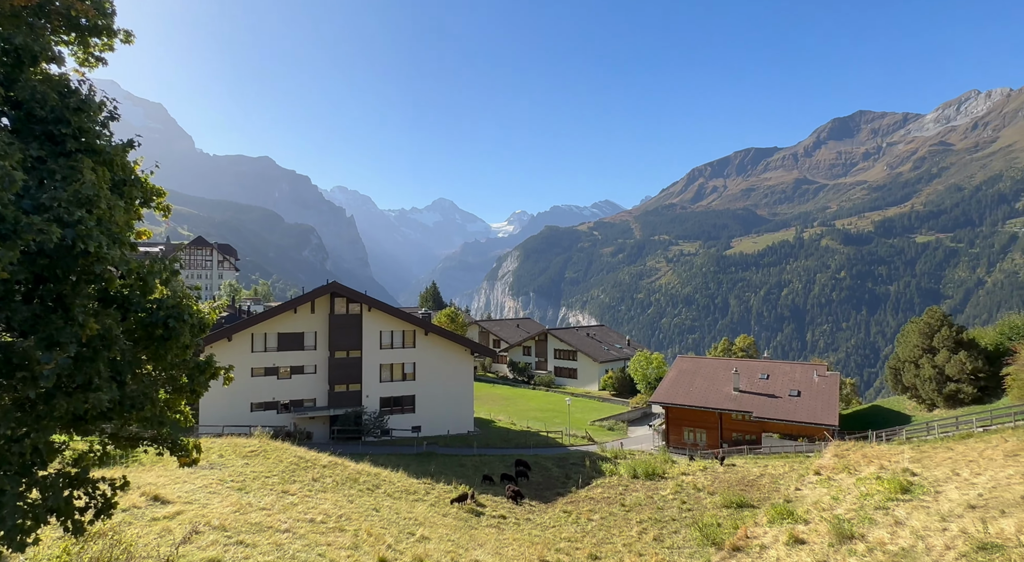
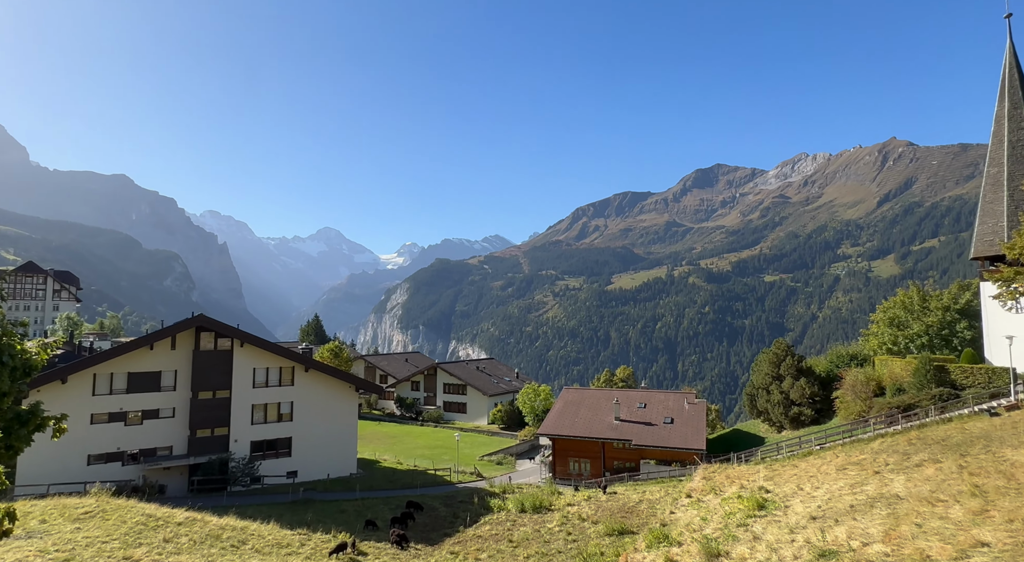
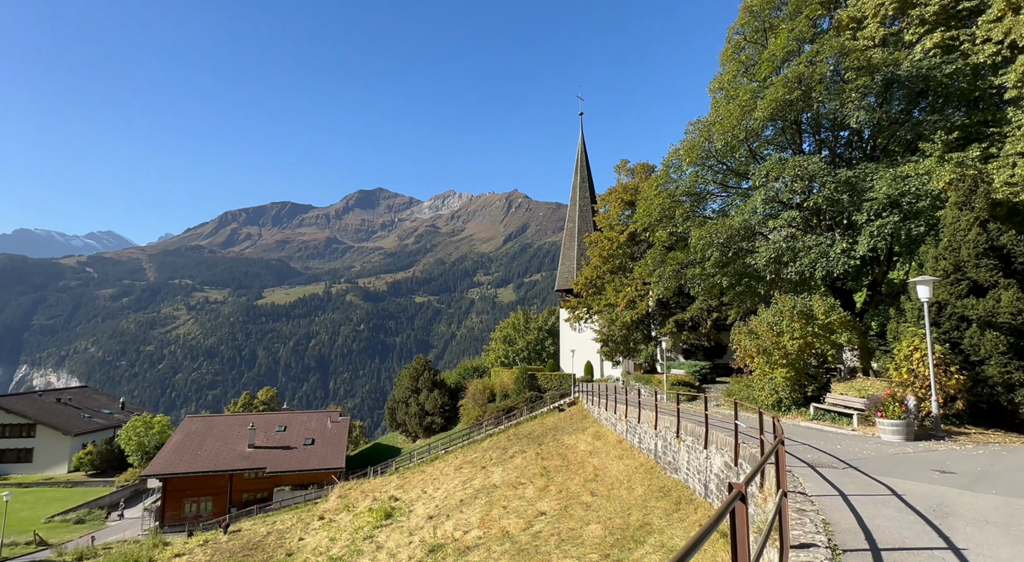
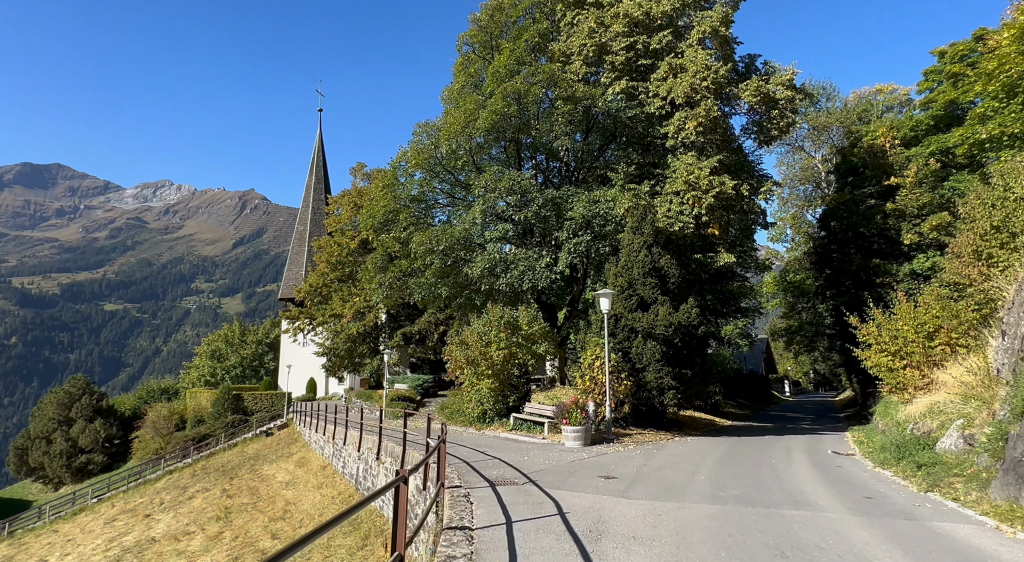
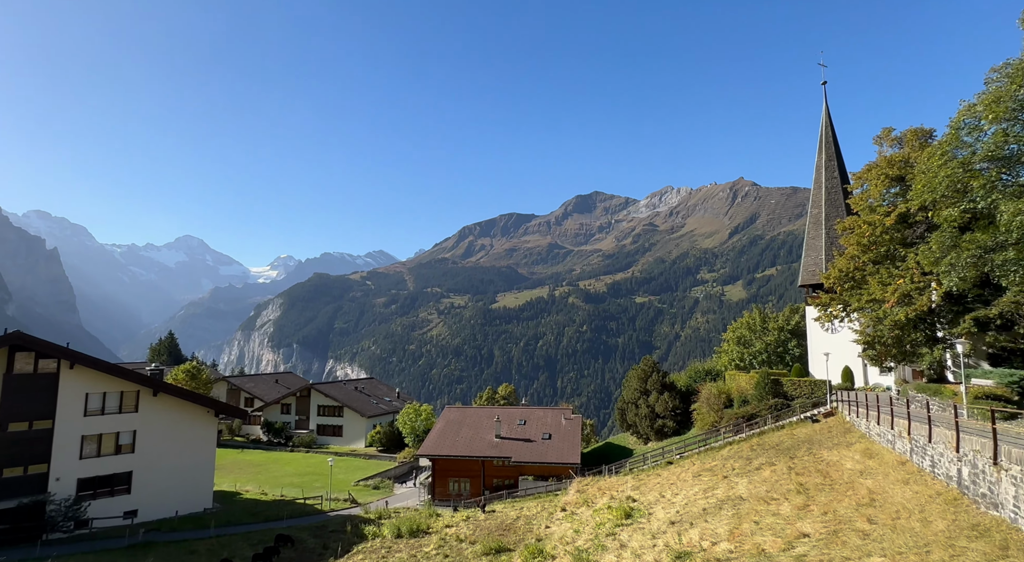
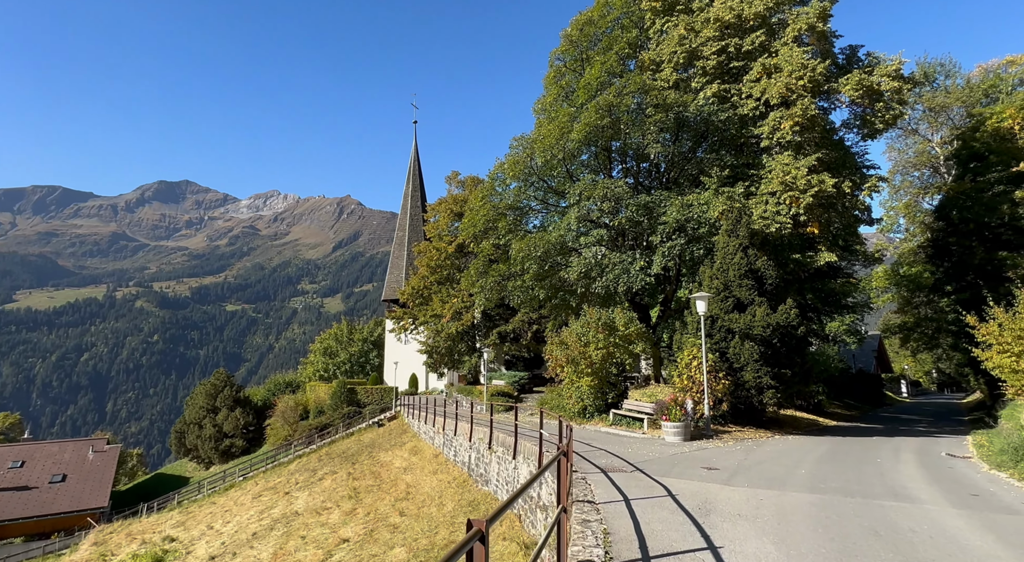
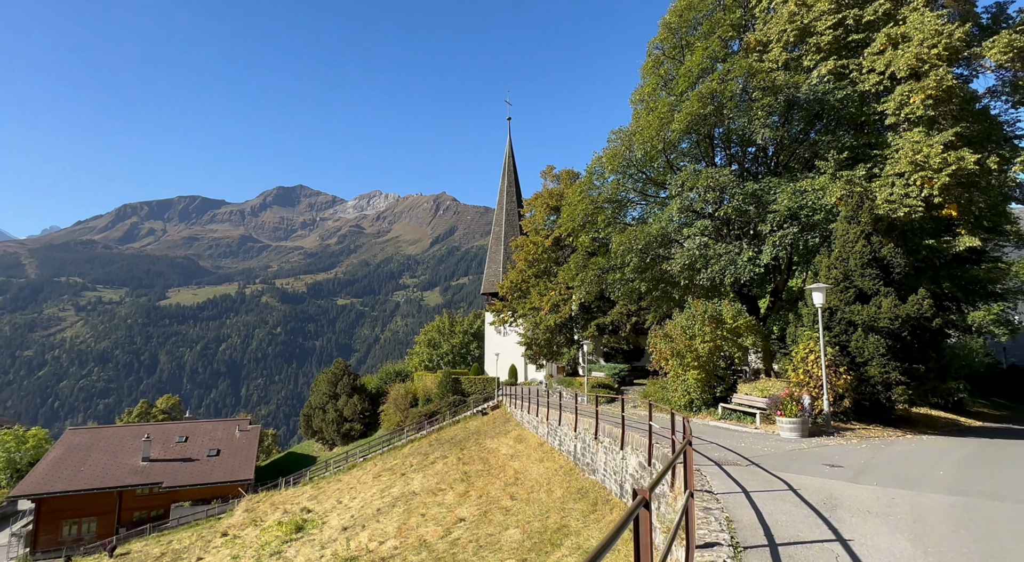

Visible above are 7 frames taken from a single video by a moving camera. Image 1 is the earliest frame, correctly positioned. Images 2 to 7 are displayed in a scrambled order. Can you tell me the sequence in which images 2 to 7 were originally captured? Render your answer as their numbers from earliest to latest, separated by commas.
2, 5, 3, 7, 6, 4
